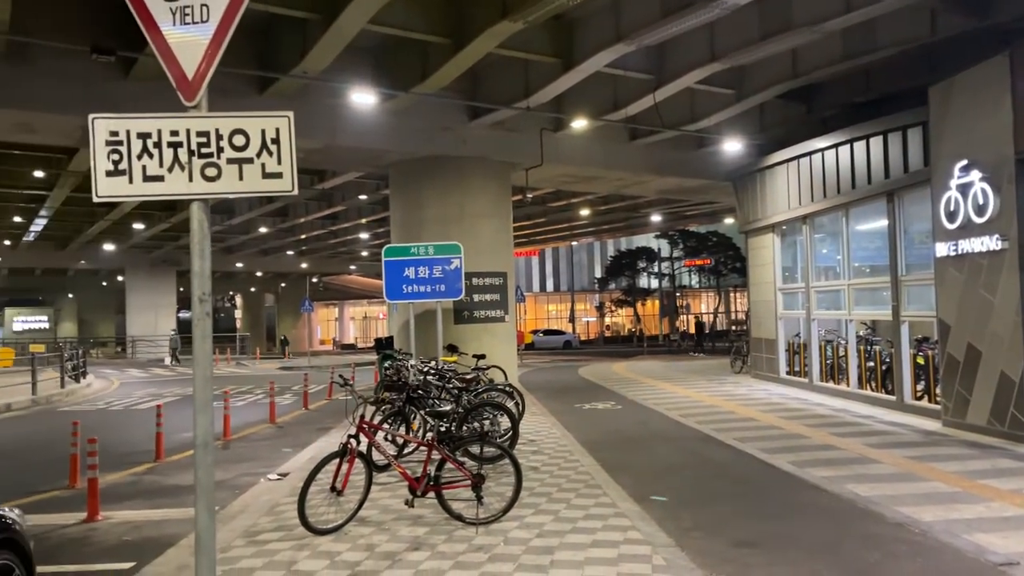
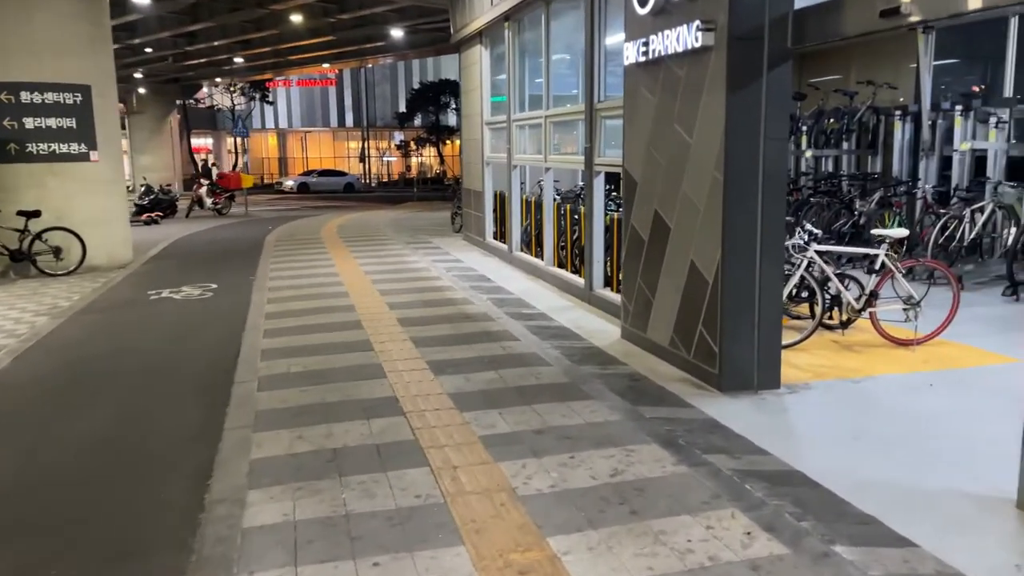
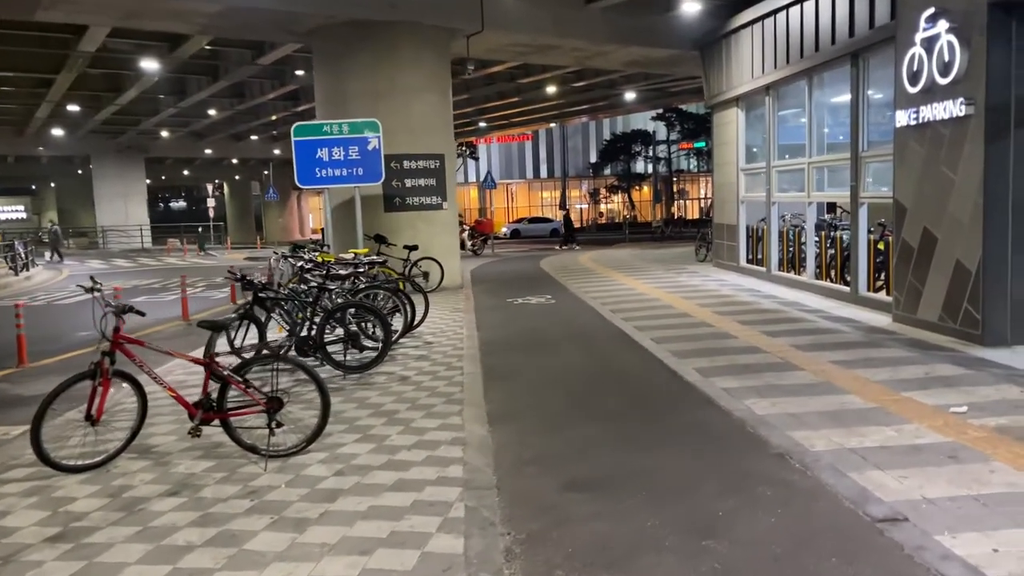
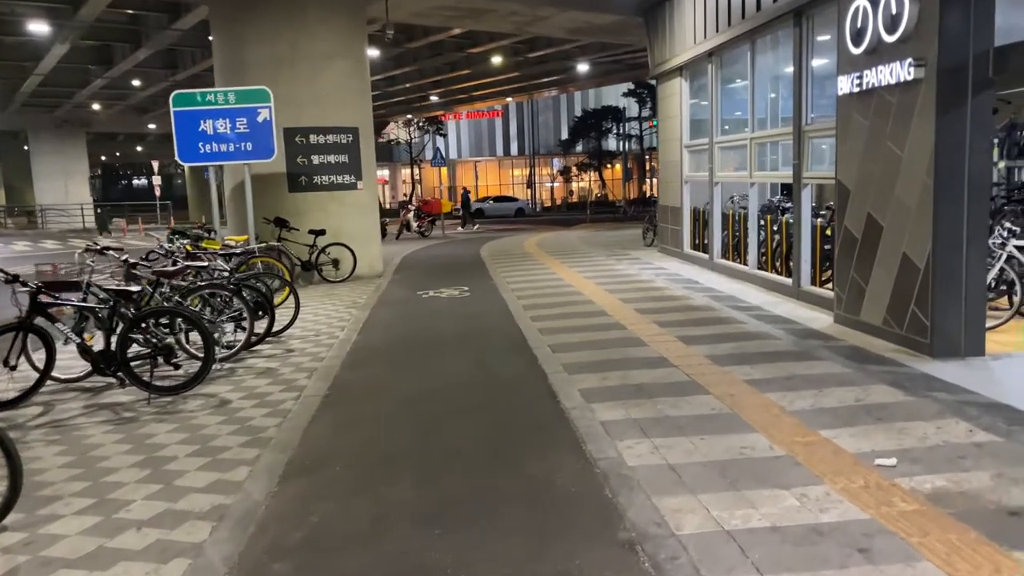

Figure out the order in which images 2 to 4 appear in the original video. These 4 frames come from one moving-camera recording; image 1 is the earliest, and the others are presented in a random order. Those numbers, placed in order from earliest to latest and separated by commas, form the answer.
3, 4, 2
